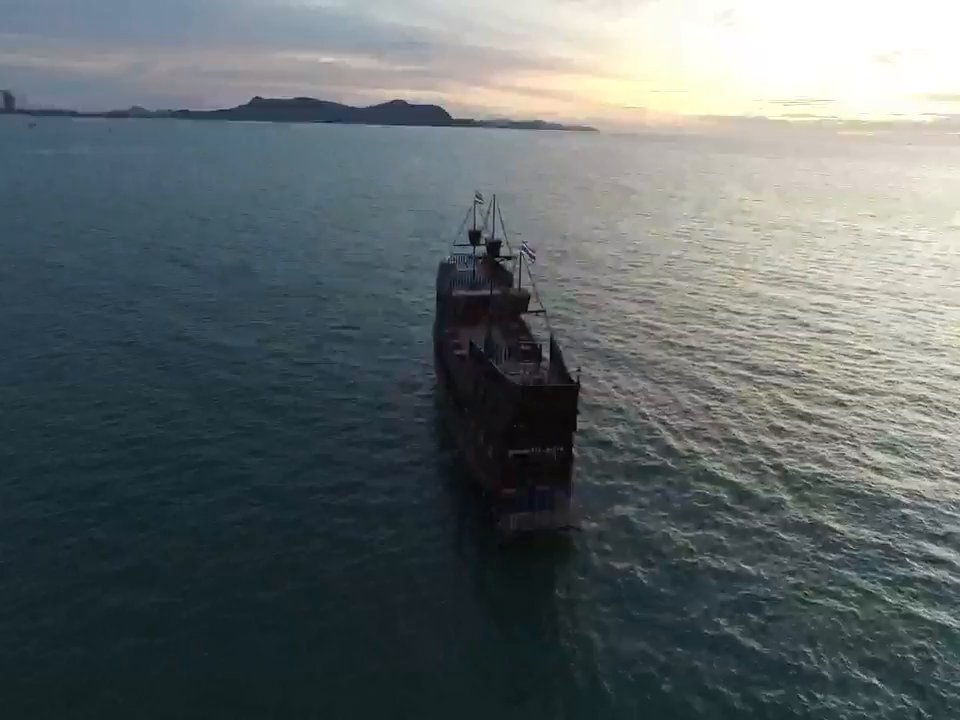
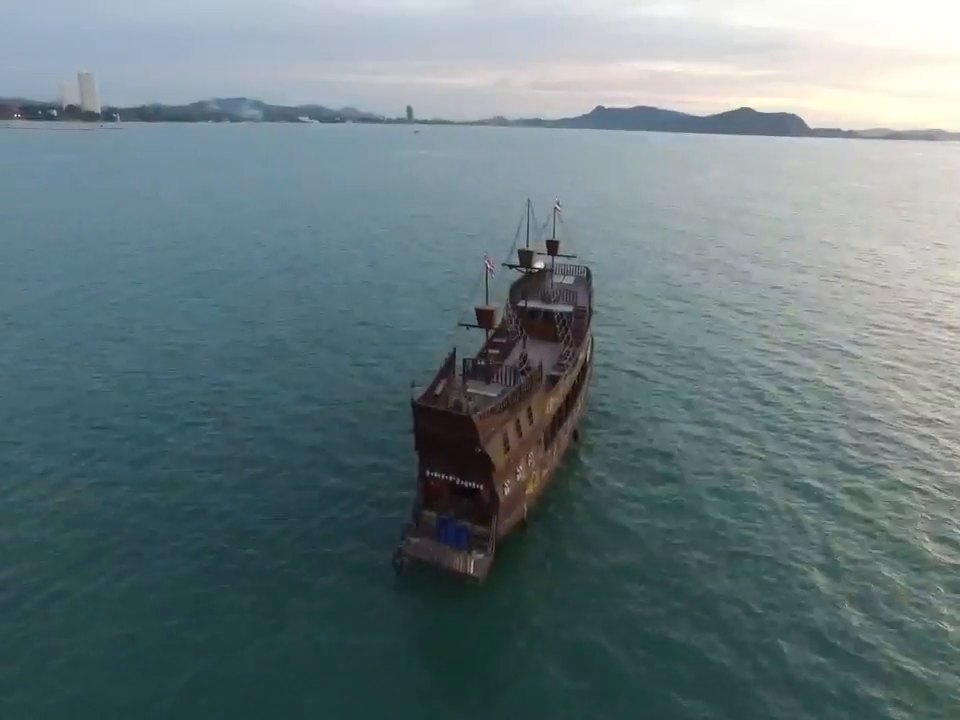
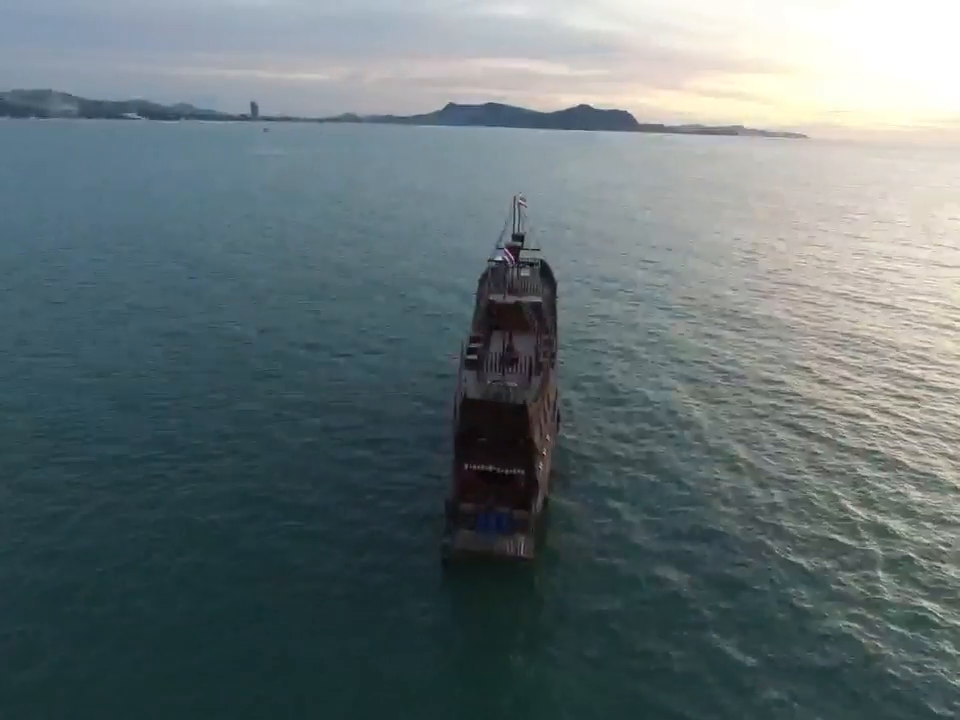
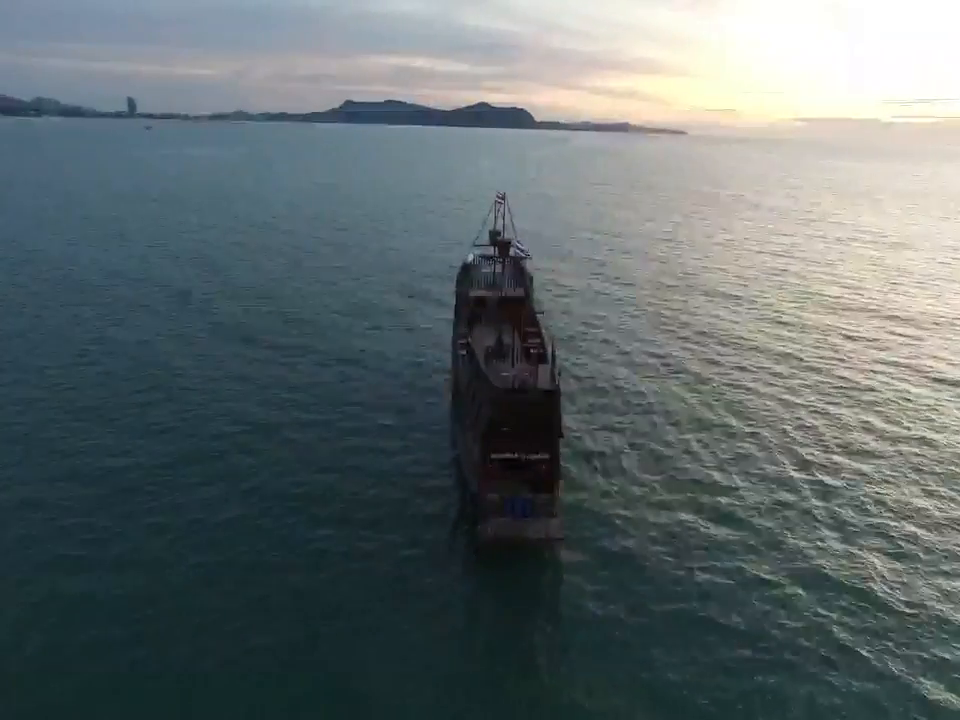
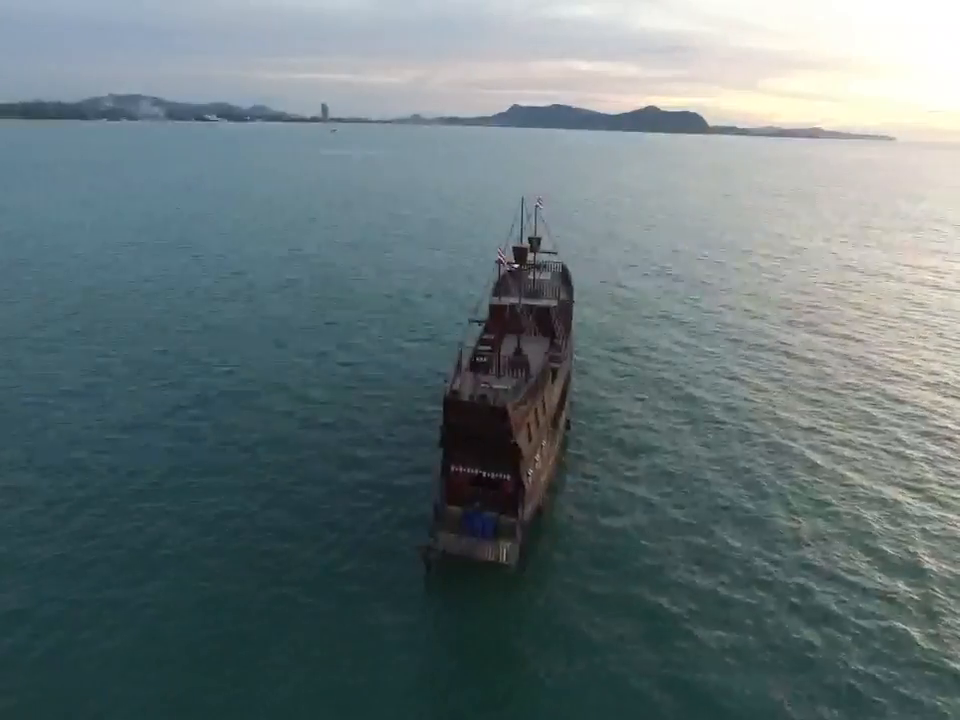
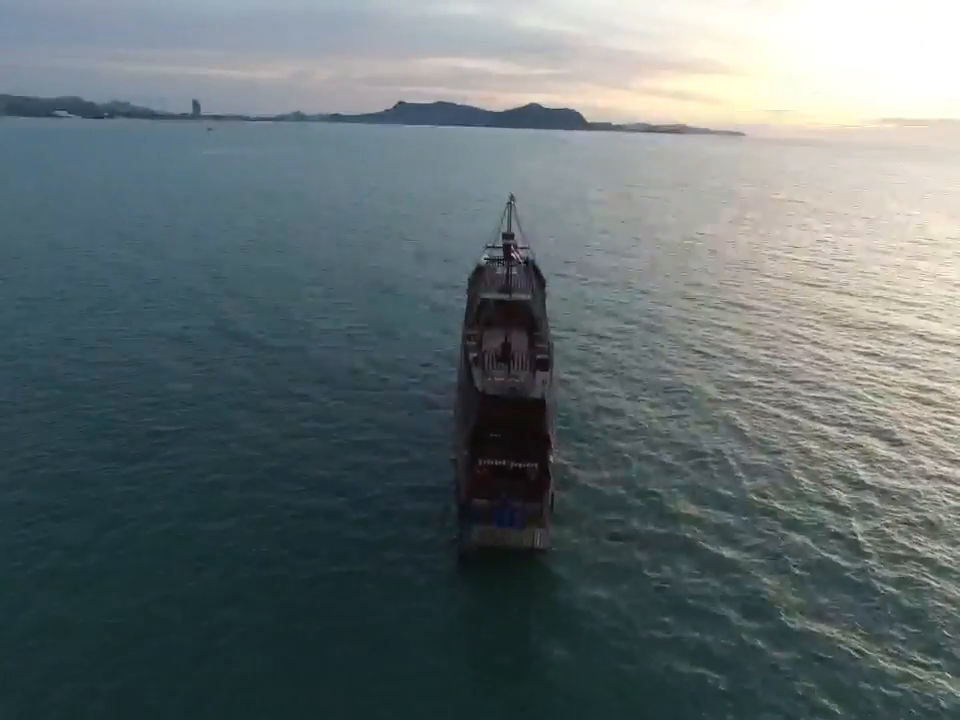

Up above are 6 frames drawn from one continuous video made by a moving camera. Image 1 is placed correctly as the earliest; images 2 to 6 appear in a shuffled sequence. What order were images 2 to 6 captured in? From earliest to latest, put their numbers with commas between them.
4, 6, 3, 5, 2
